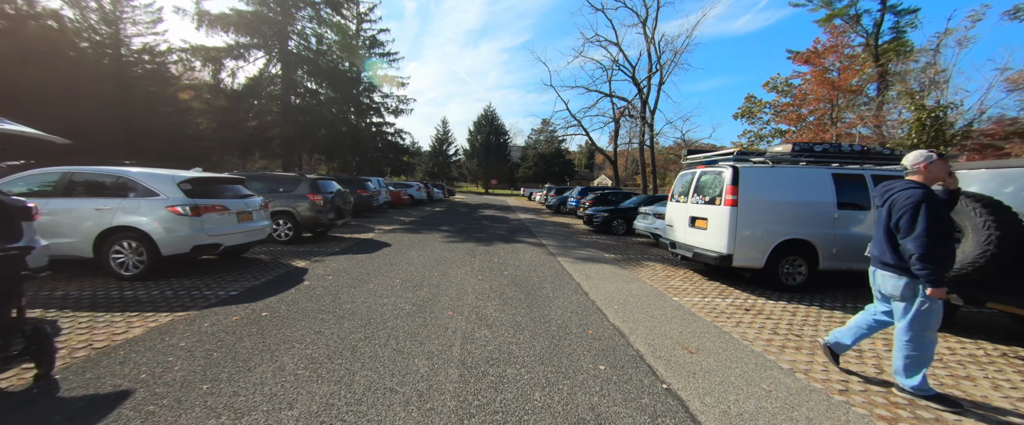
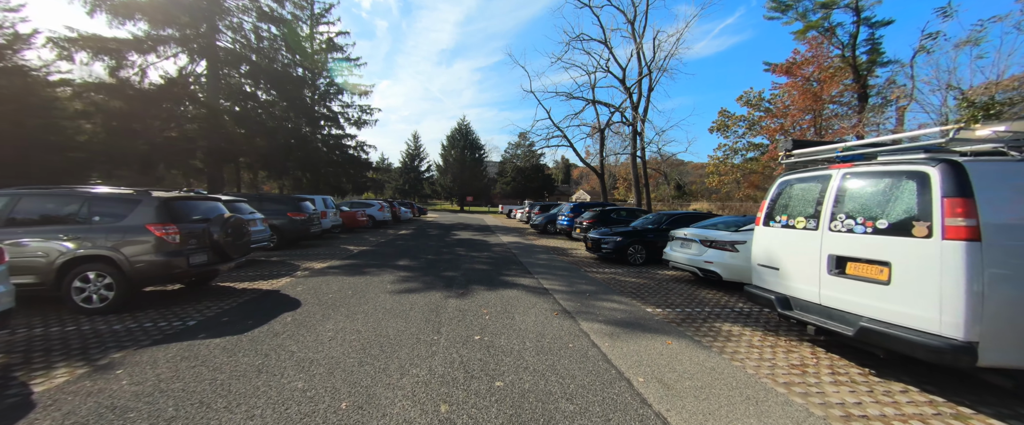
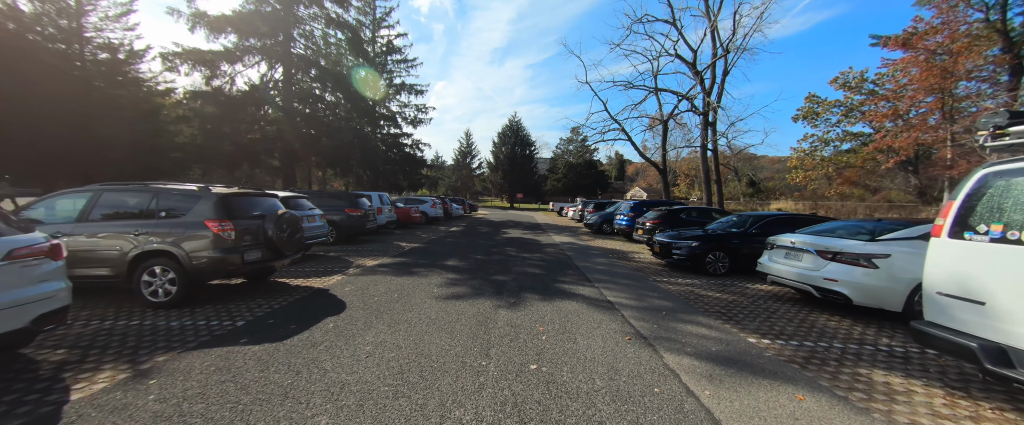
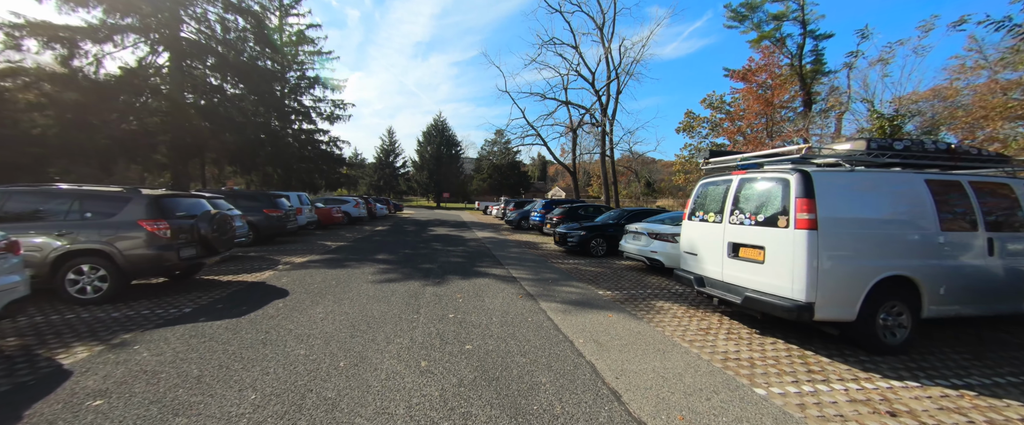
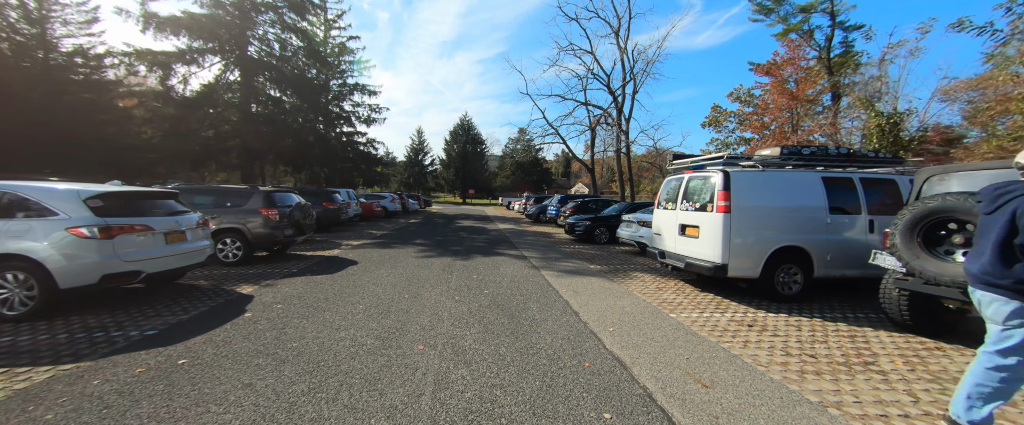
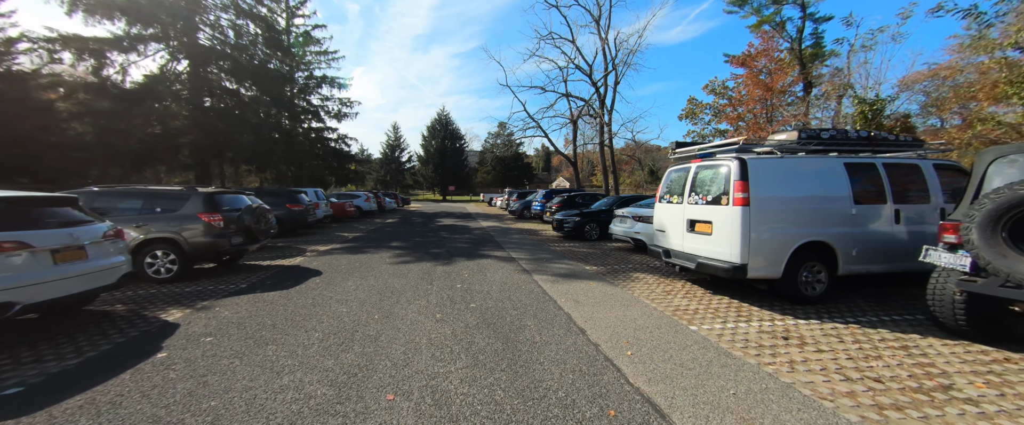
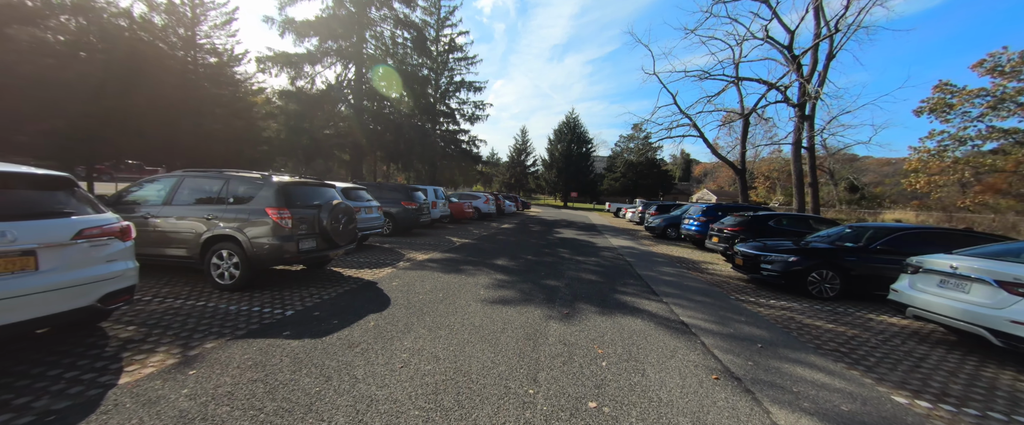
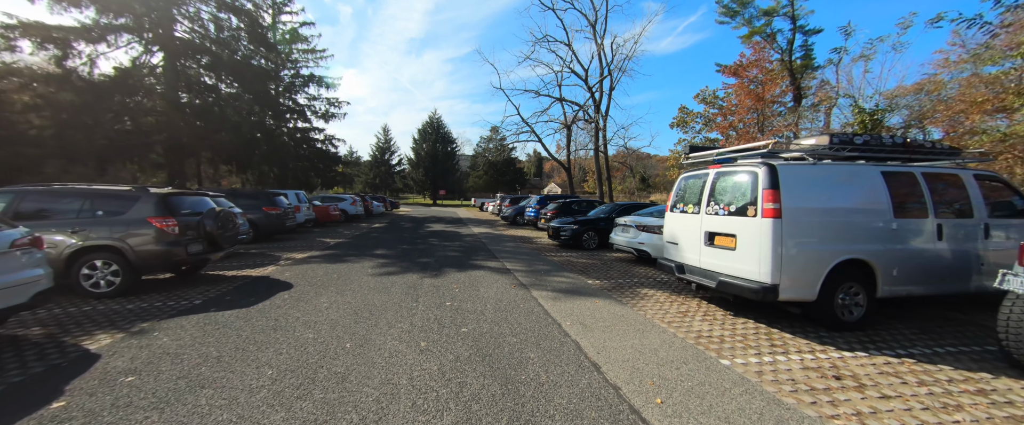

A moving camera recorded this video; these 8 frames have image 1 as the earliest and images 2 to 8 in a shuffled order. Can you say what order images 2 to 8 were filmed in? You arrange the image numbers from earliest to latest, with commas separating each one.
5, 6, 8, 4, 2, 3, 7
